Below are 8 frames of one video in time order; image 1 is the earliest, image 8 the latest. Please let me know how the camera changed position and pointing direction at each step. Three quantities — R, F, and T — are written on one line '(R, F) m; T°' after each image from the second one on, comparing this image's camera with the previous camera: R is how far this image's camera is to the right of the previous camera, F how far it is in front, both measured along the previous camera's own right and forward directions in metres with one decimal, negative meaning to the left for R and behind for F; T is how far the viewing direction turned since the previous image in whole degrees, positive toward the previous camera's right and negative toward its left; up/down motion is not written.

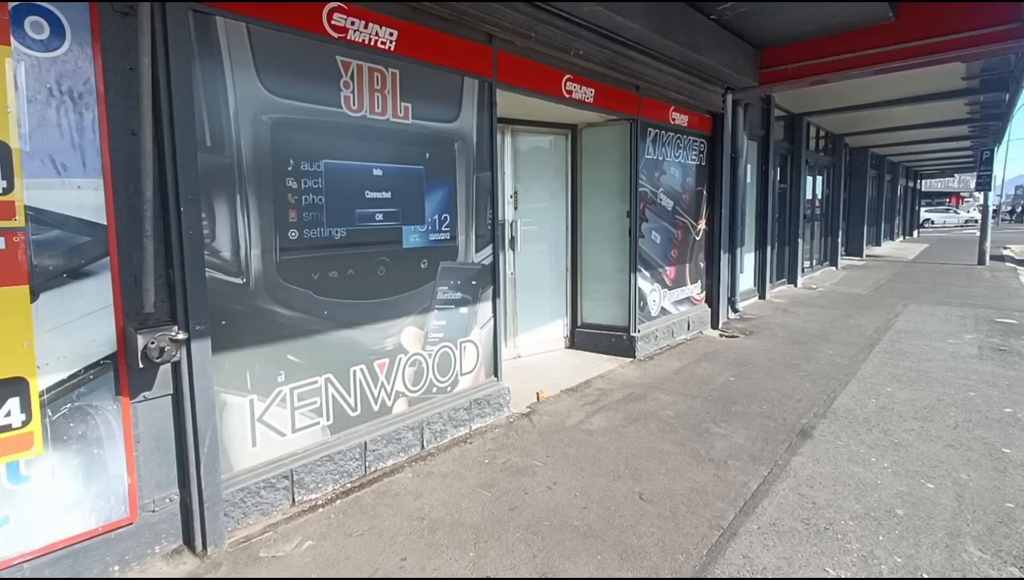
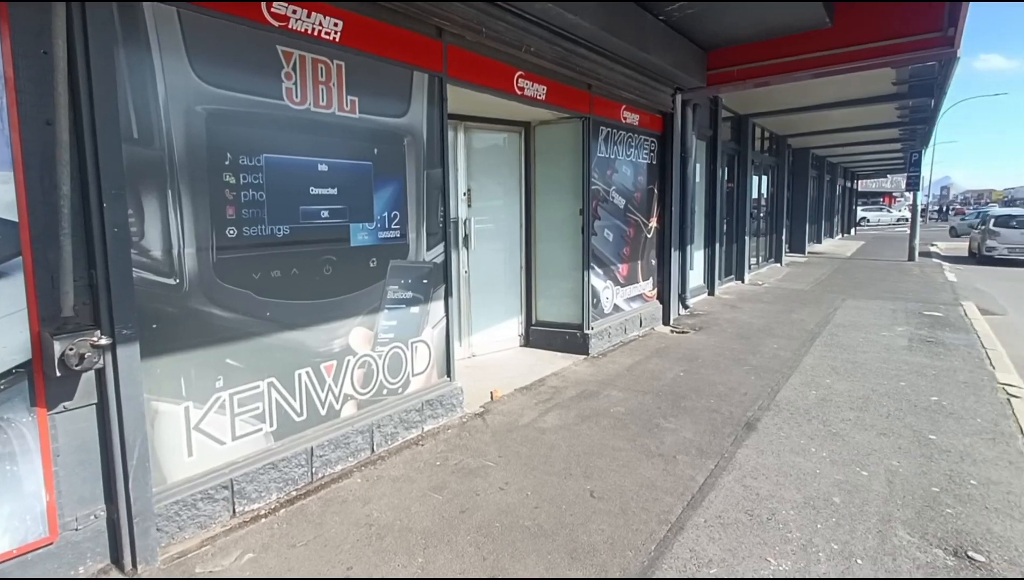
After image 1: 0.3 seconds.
(+0.1, 0.0) m; +5°
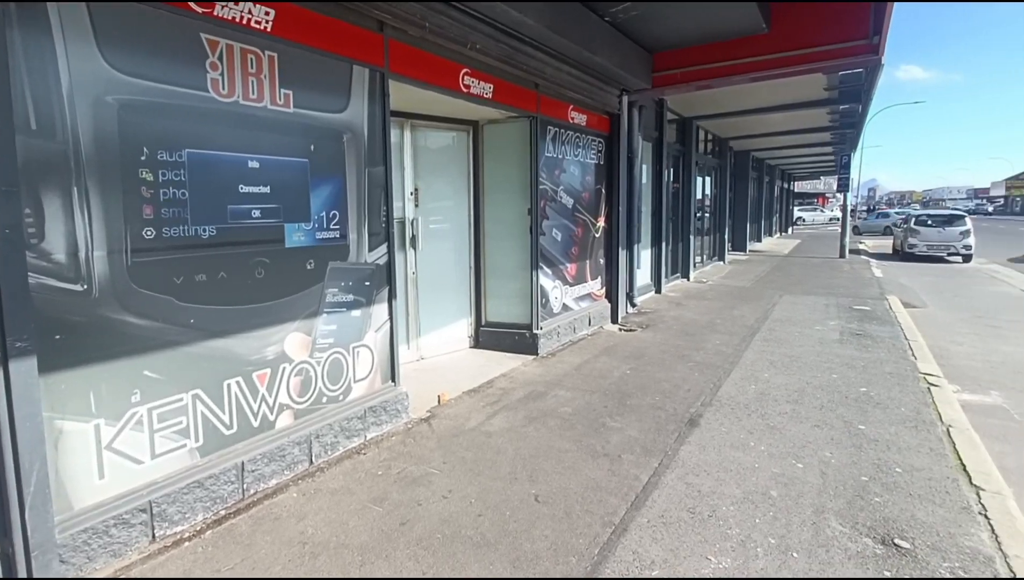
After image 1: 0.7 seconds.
(+0.1, +0.1) m; +5°
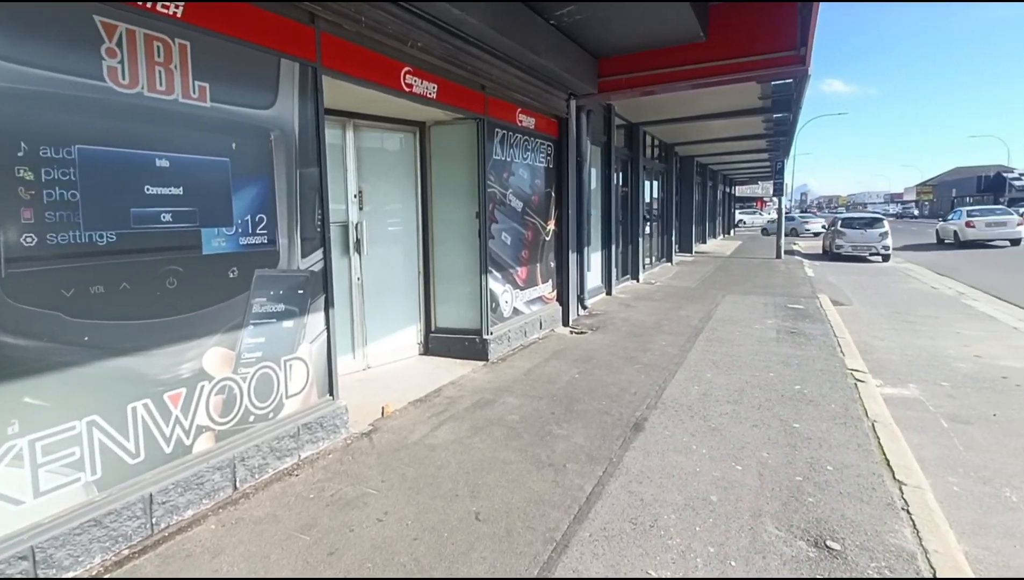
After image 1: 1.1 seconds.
(+0.1, +0.1) m; +5°
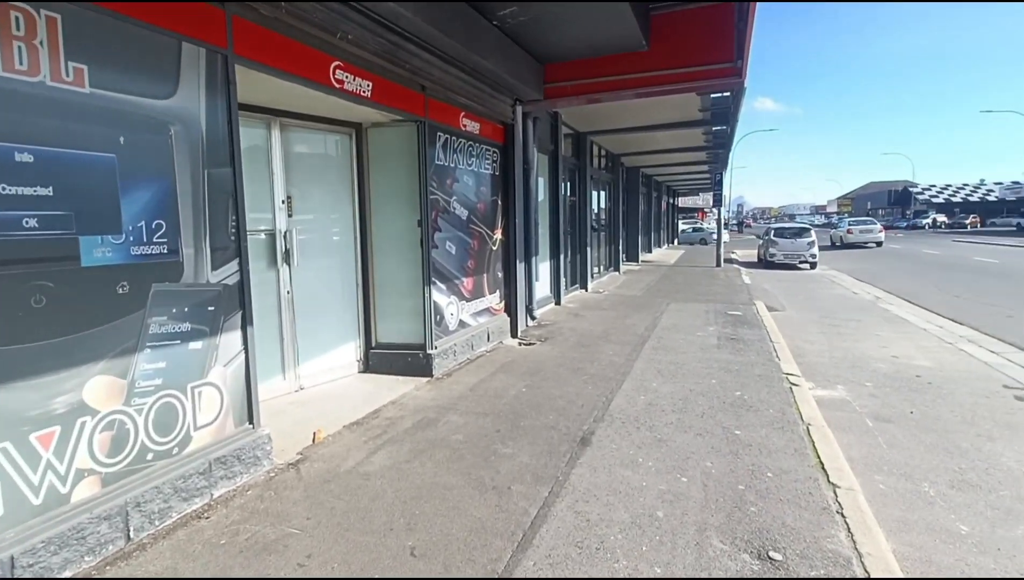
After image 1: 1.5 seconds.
(+0.1, +0.2) m; +6°
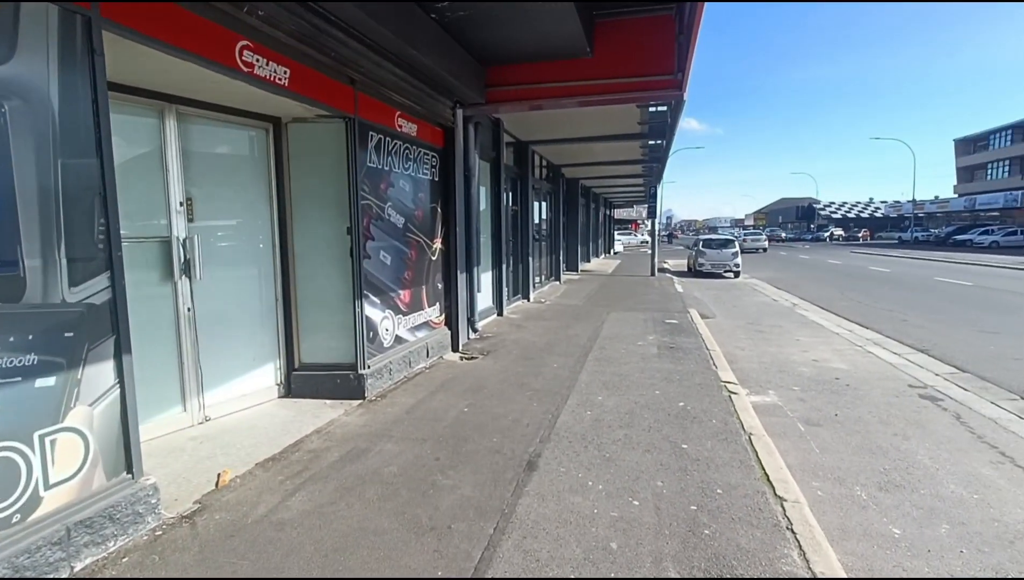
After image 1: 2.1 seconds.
(0.0, +0.3) m; +7°
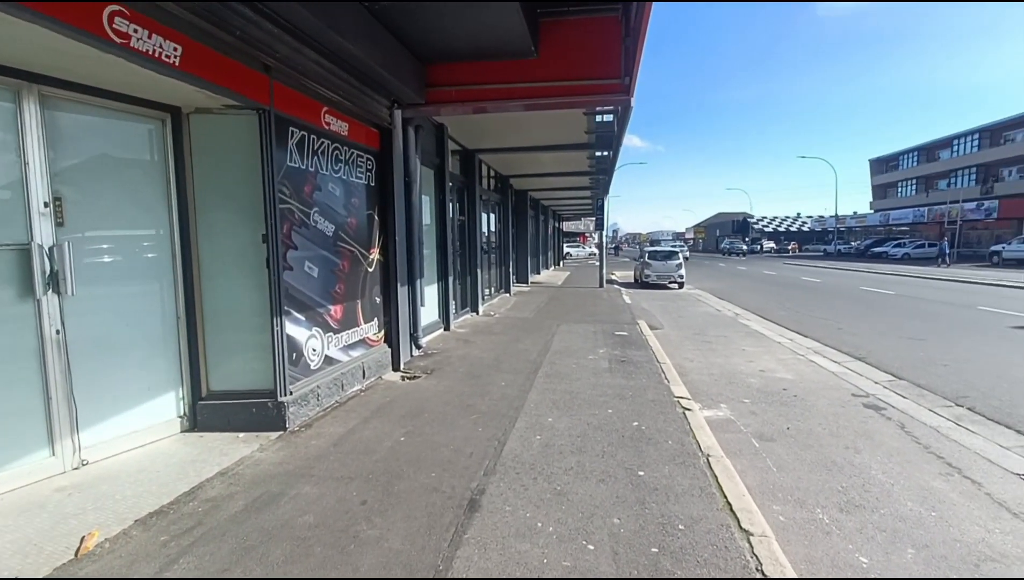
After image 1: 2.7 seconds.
(+0.1, +0.4) m; +6°
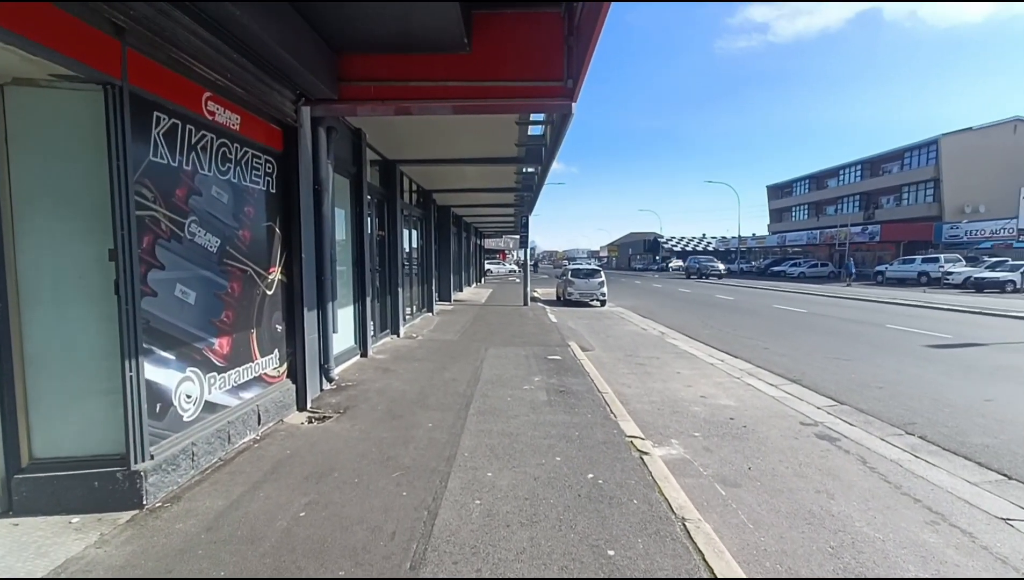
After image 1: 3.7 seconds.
(-0.1, +0.8) m; +9°
